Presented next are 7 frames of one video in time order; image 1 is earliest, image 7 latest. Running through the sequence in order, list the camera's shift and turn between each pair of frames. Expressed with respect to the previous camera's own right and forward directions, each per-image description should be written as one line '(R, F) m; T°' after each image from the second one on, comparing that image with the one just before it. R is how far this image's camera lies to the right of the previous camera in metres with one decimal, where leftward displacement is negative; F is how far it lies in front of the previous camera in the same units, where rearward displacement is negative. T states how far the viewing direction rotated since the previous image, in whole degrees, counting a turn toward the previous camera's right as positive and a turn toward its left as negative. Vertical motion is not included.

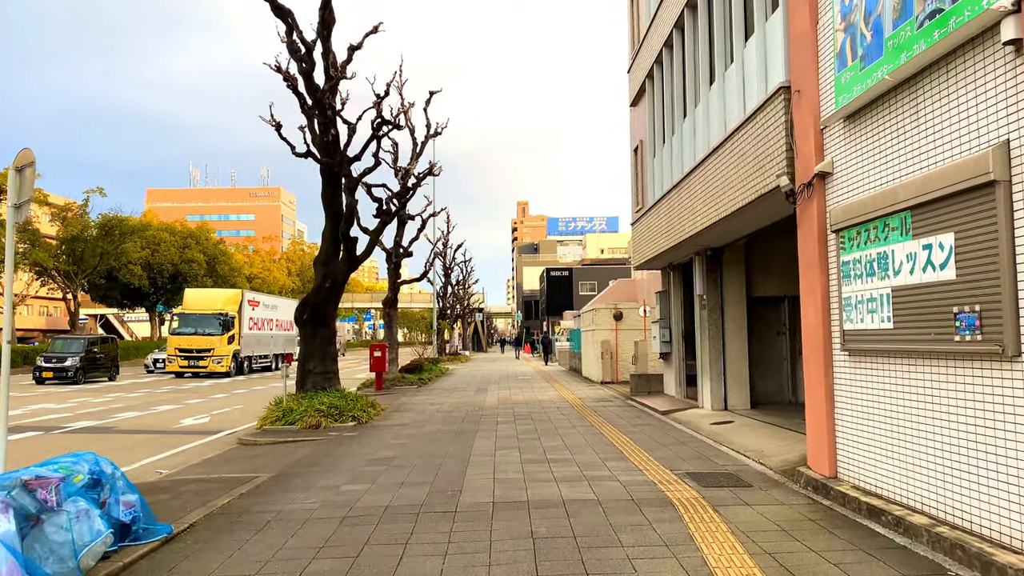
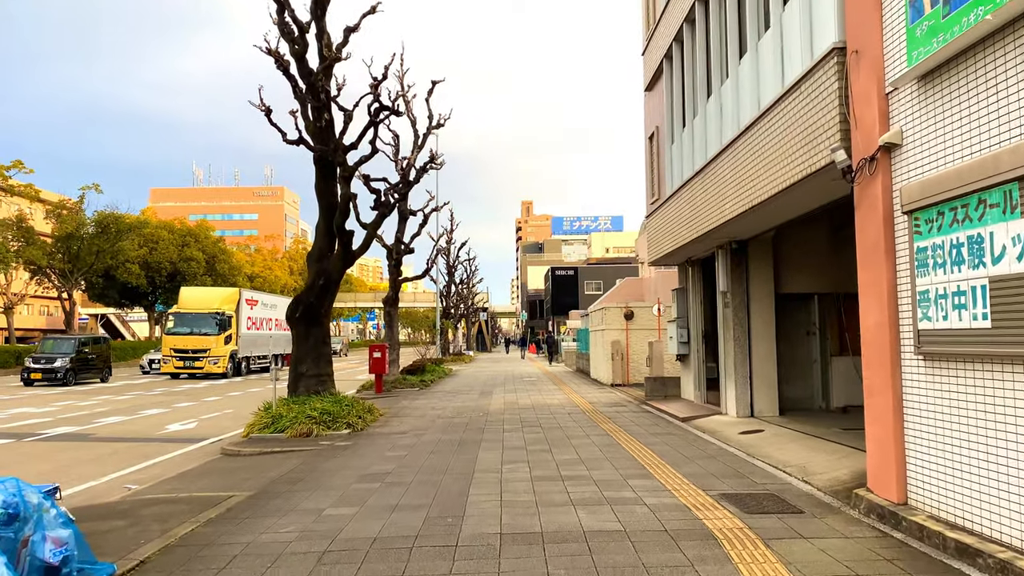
(-0.1, +1.1) m; 0°
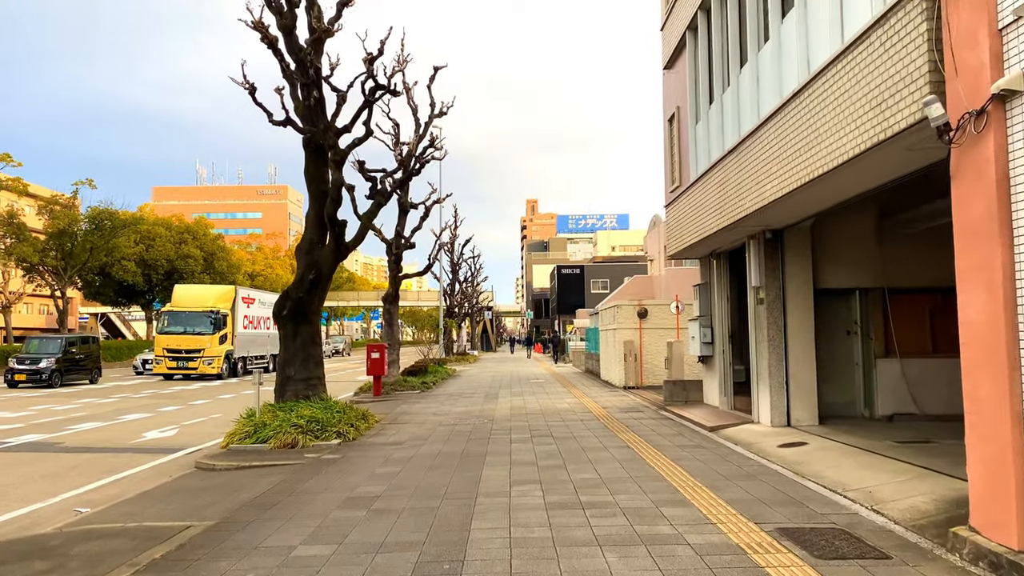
(0.0, +1.3) m; 0°
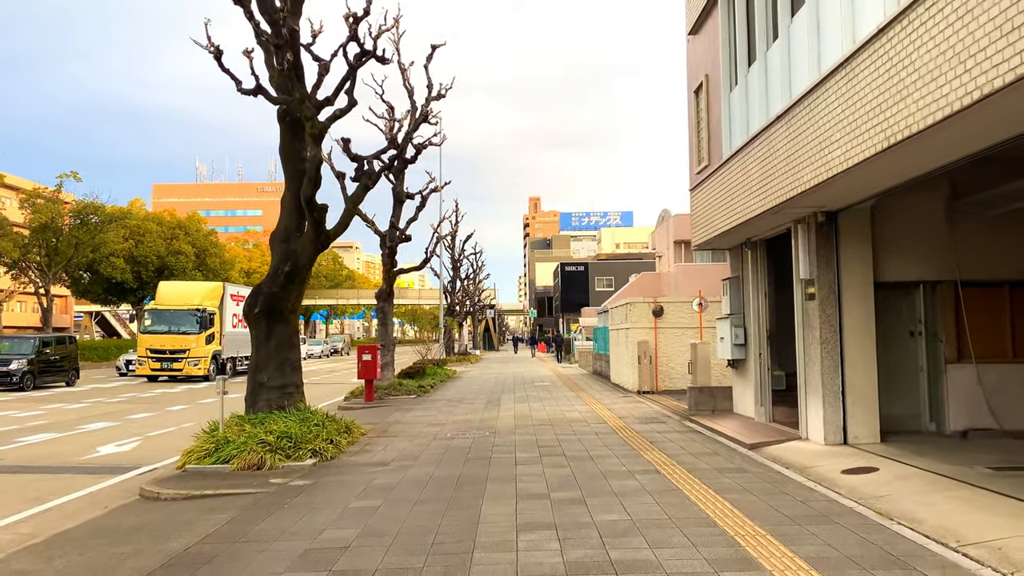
(0.0, +1.7) m; 0°
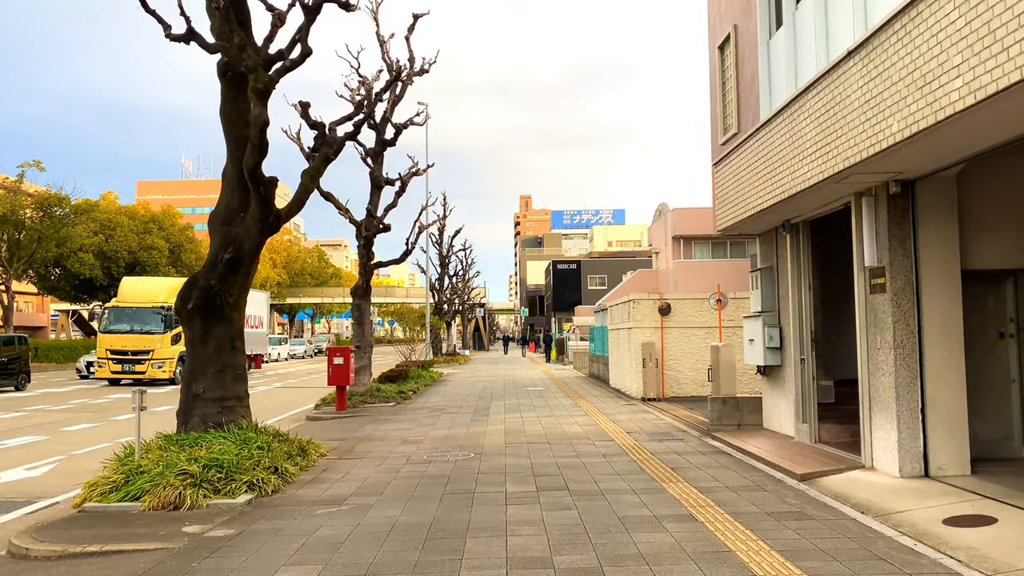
(0.0, +2.1) m; +1°
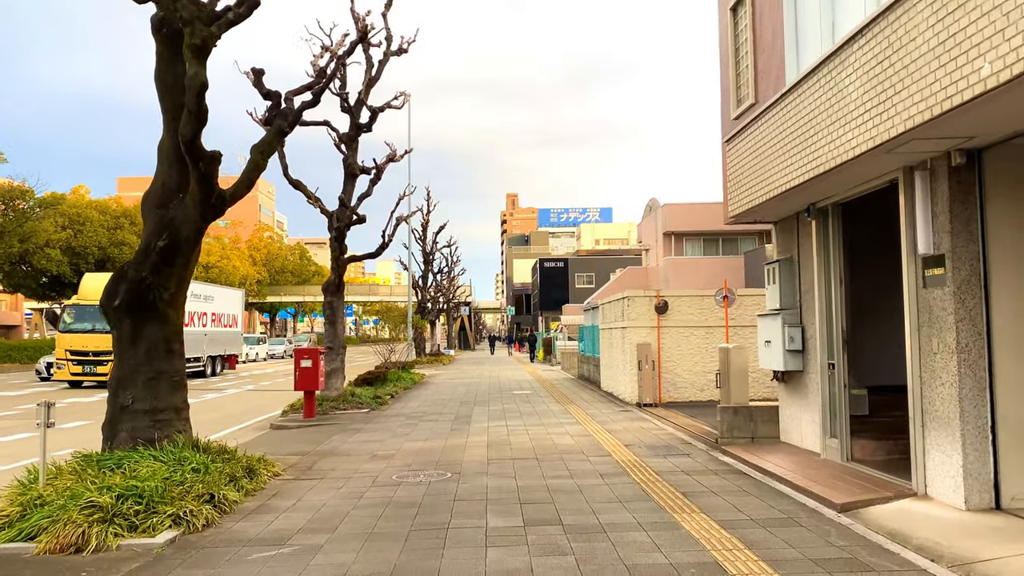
(0.0, +1.4) m; +1°
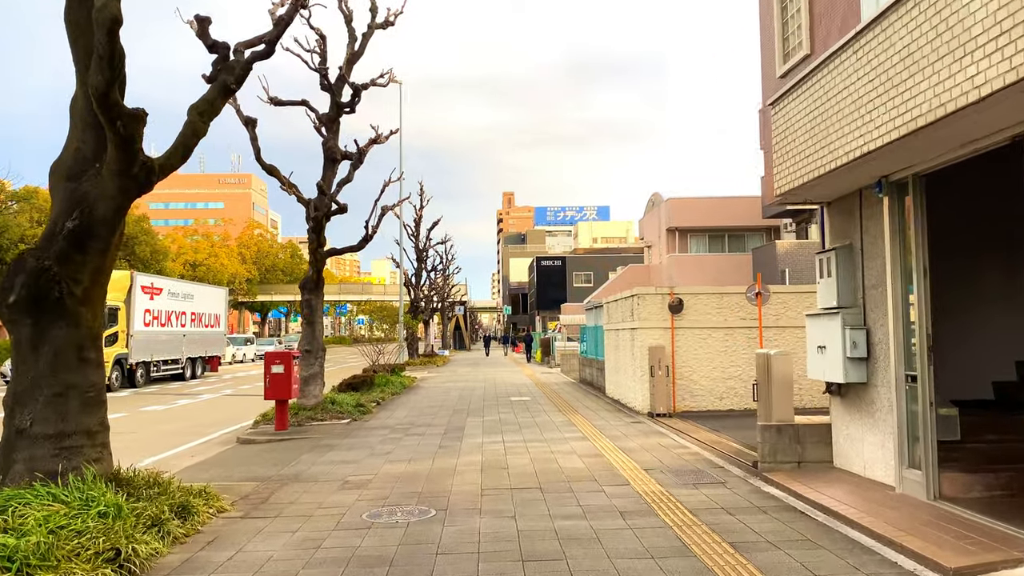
(0.0, +1.7) m; 0°
